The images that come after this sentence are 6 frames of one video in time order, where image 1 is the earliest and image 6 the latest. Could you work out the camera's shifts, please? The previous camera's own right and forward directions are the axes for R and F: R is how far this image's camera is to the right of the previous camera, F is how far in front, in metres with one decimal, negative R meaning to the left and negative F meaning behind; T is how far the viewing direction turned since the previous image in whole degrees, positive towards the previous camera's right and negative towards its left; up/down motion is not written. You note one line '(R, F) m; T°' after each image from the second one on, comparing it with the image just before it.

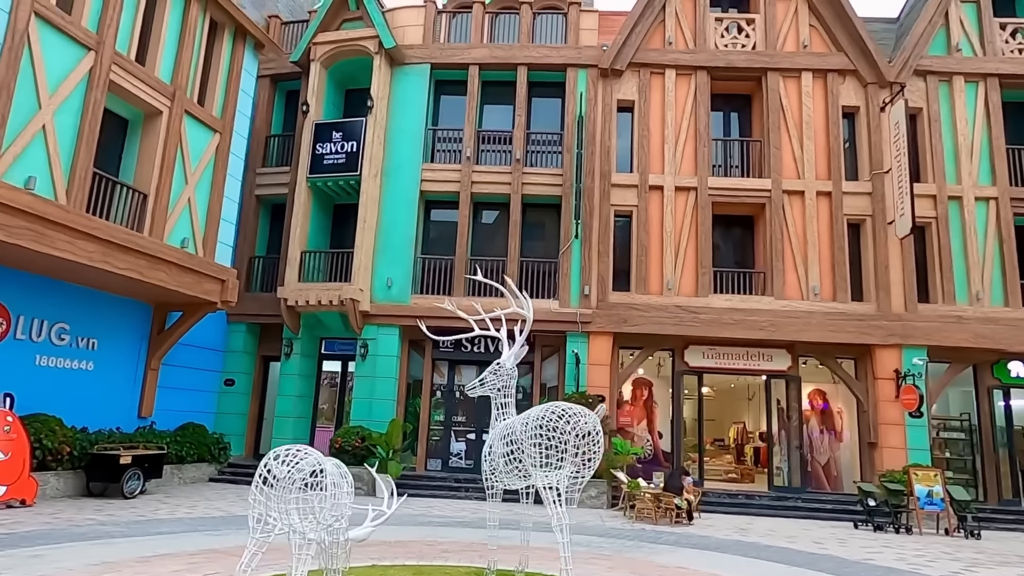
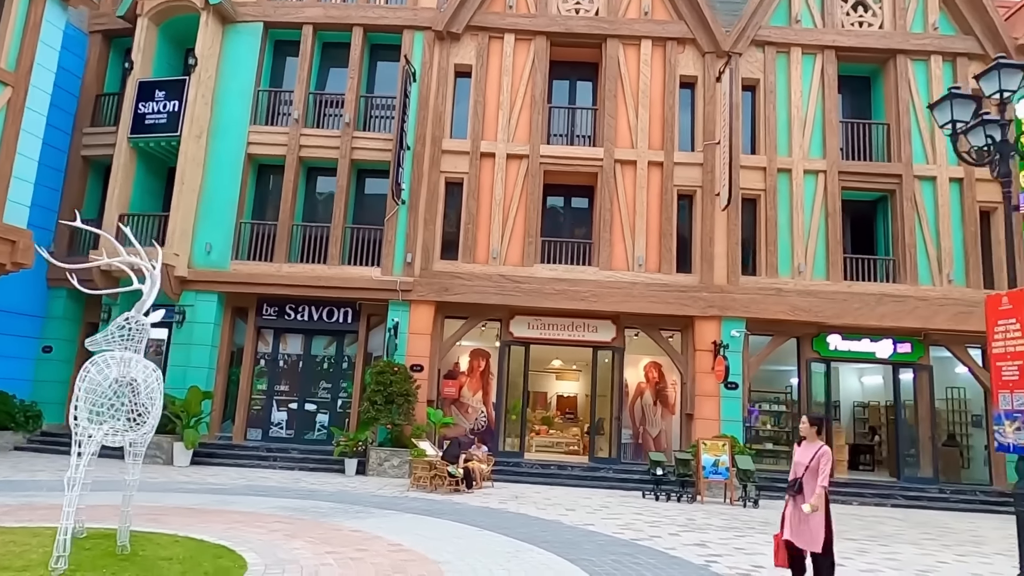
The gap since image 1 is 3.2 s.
(+3.6, +0.2) m; +2°
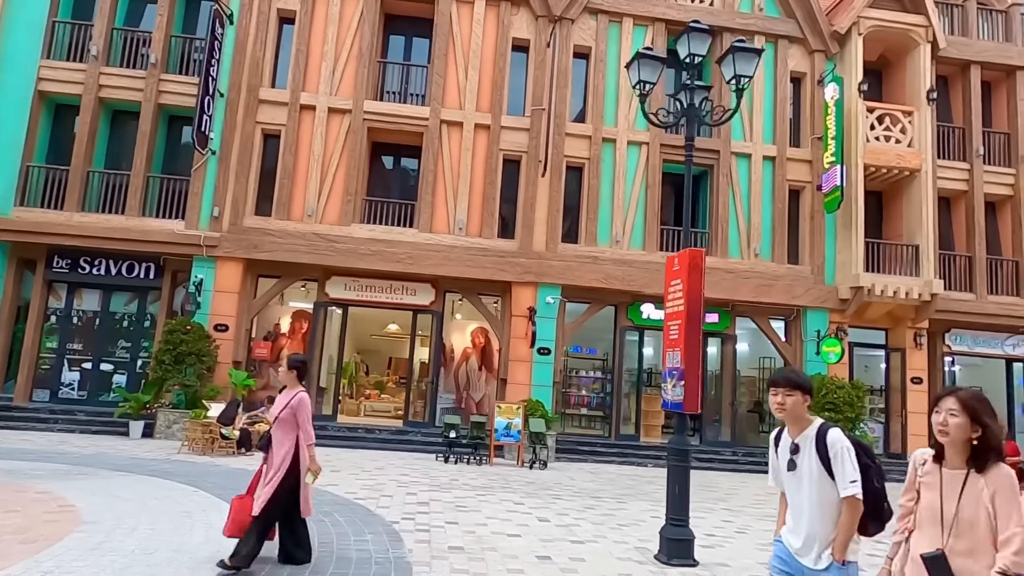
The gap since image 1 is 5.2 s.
(+2.3, +0.1) m; +7°
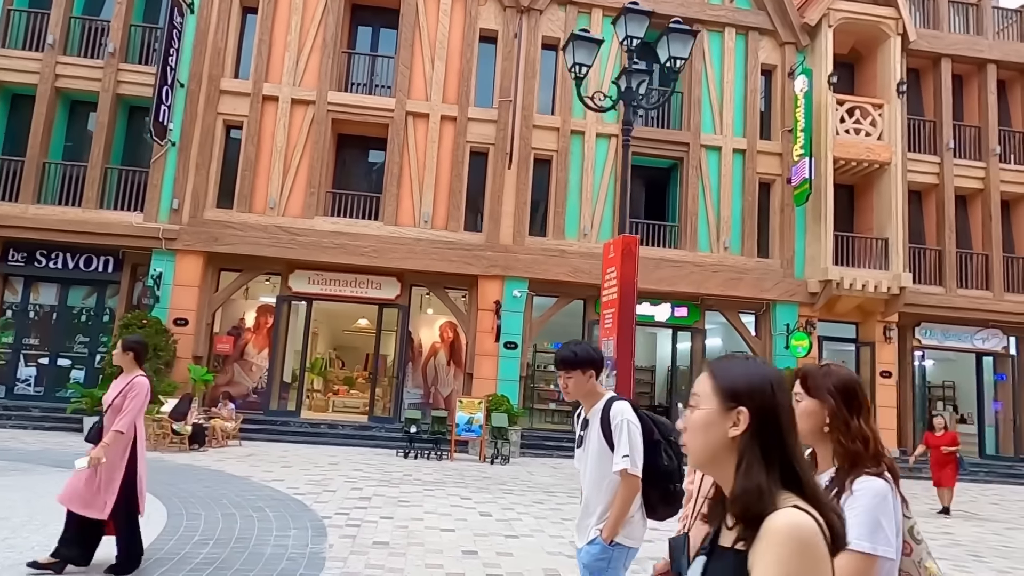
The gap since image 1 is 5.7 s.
(+0.6, +0.2) m; +1°
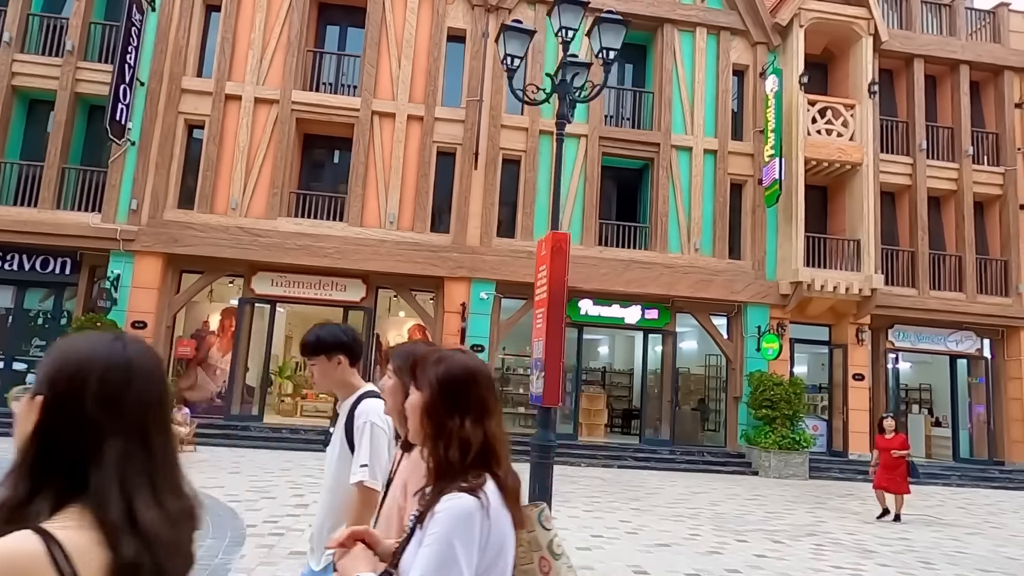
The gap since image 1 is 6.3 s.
(+0.6, +0.2) m; +1°
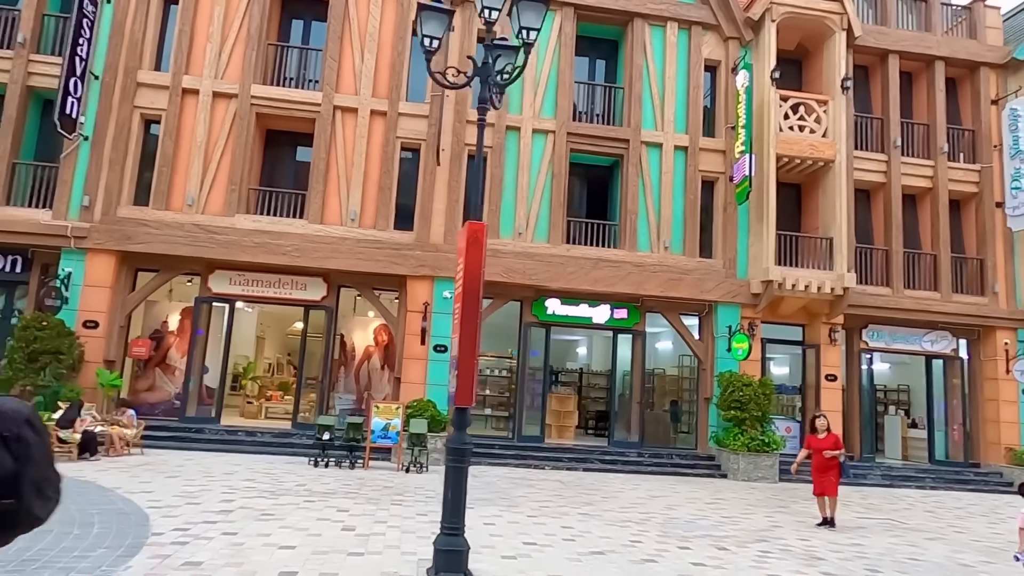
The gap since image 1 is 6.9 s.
(+0.7, +0.3) m; 0°
